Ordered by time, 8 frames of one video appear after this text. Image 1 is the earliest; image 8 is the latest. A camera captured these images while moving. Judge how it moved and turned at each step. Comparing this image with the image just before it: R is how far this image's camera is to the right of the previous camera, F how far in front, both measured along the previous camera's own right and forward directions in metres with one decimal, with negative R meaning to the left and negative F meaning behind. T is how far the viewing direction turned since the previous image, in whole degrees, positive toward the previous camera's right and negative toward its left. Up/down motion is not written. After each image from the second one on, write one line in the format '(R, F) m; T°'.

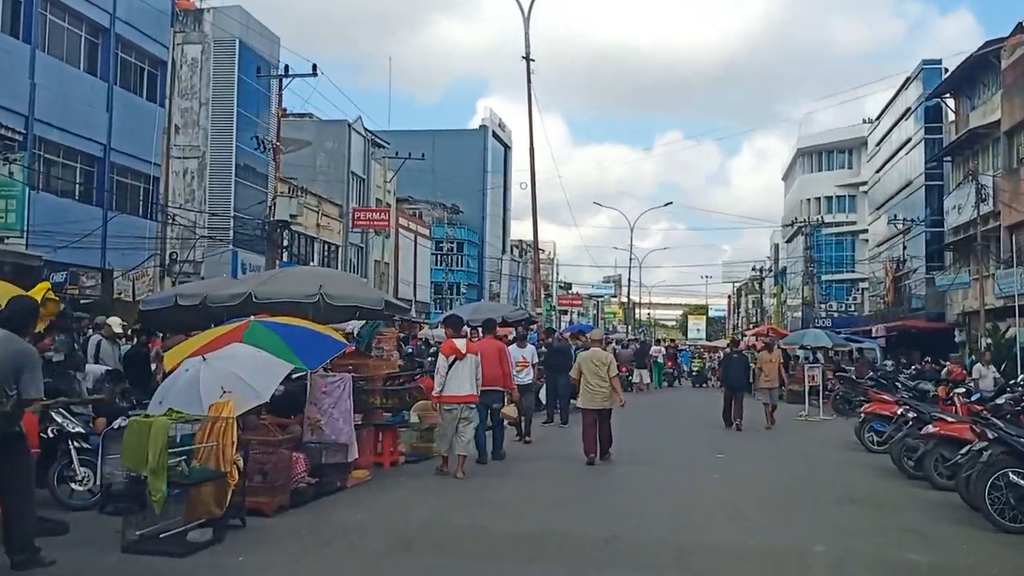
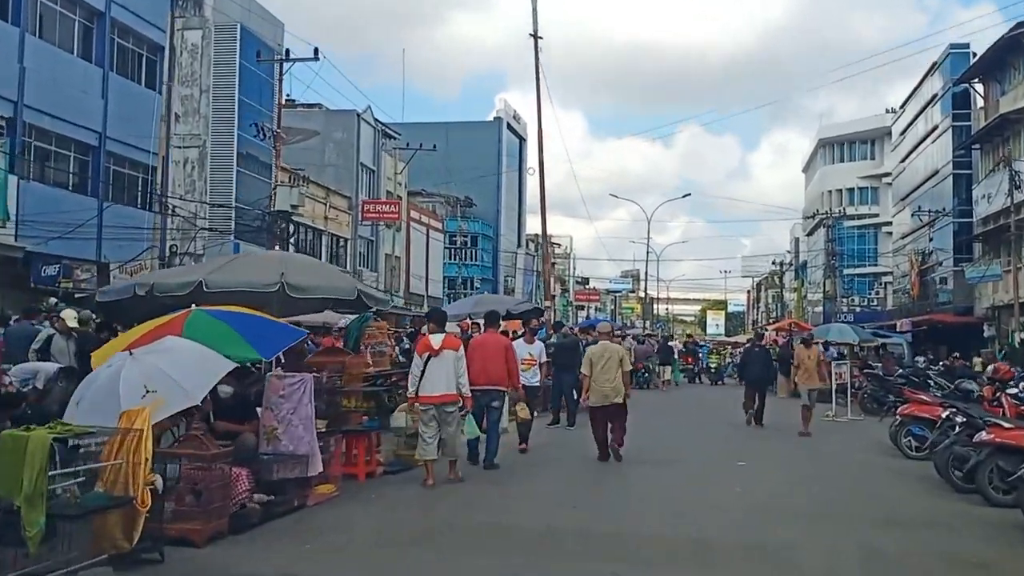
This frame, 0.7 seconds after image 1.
(+0.2, +1.2) m; -1°
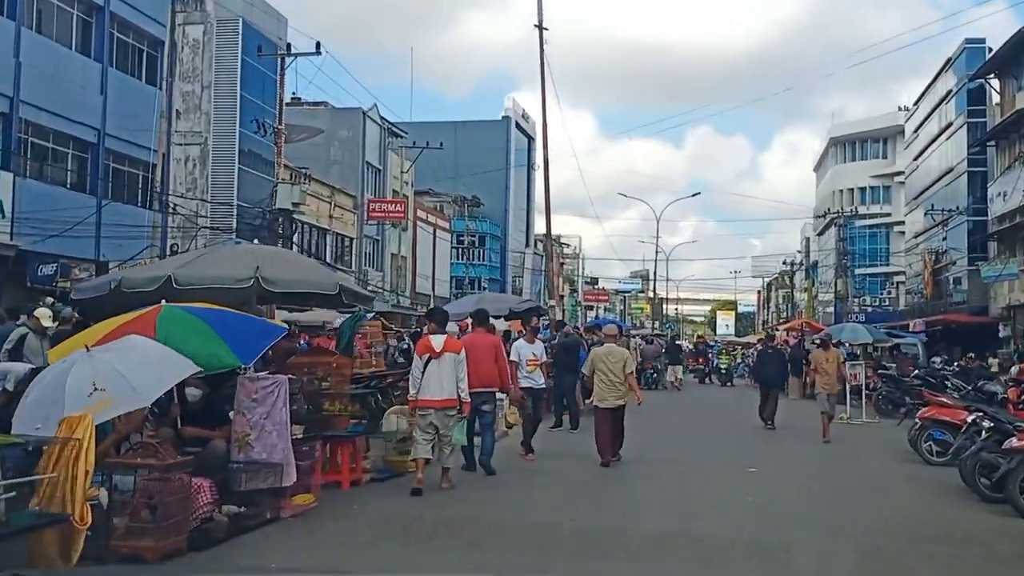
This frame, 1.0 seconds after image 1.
(+0.1, +0.6) m; -1°
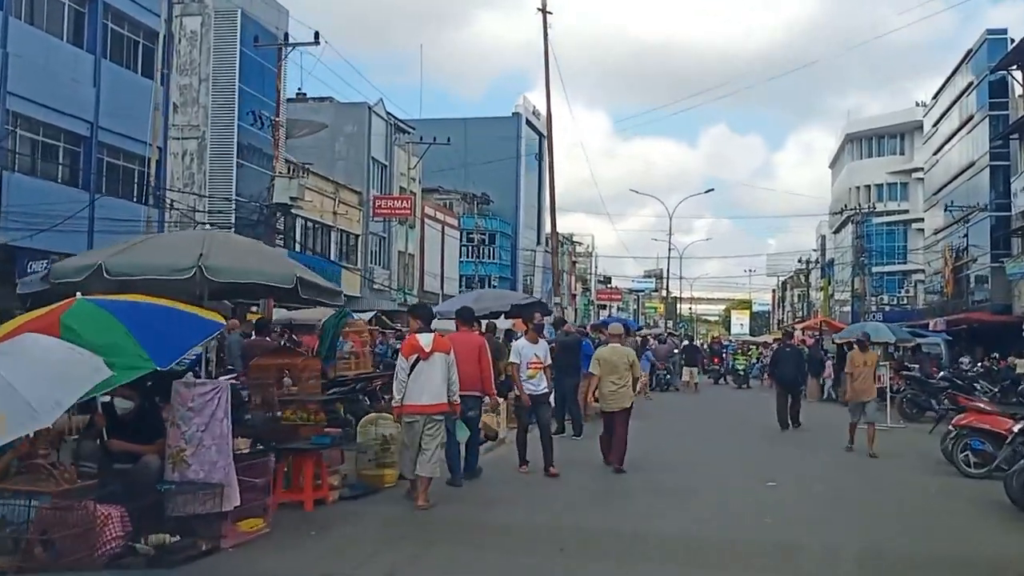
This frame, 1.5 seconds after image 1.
(+0.2, +1.0) m; -1°
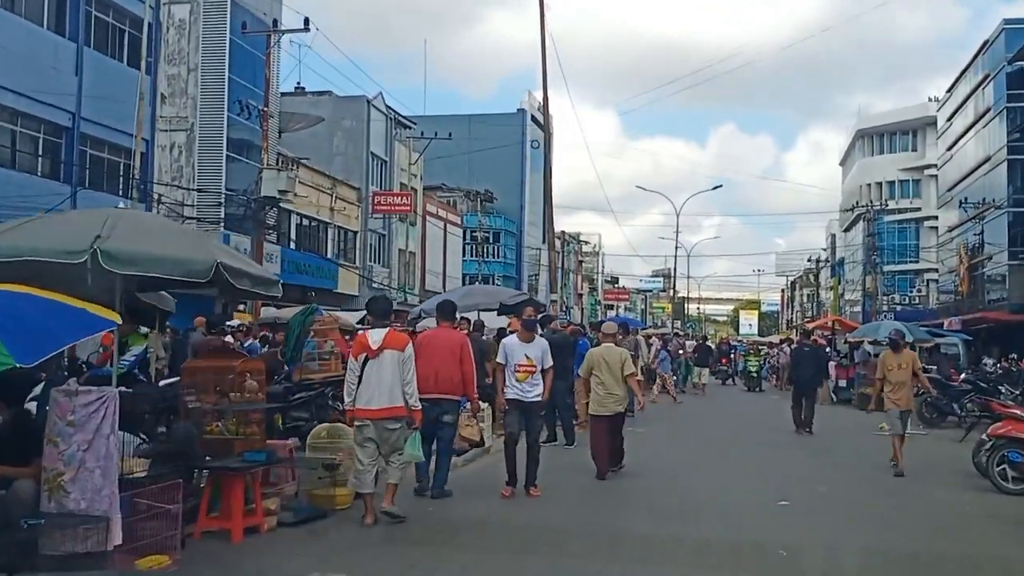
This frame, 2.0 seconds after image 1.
(+0.2, +1.2) m; 0°
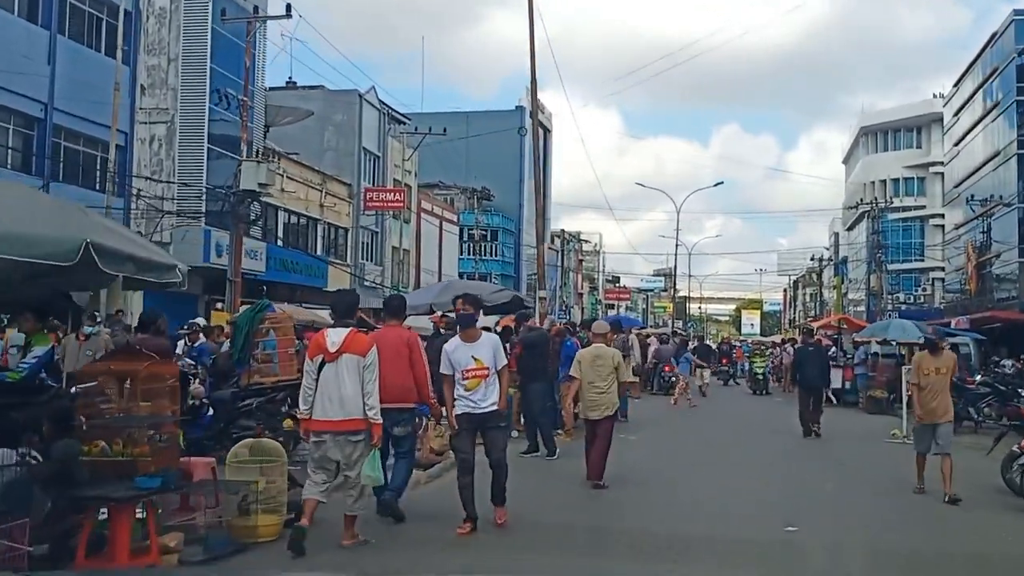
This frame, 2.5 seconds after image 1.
(+0.3, +1.1) m; 0°
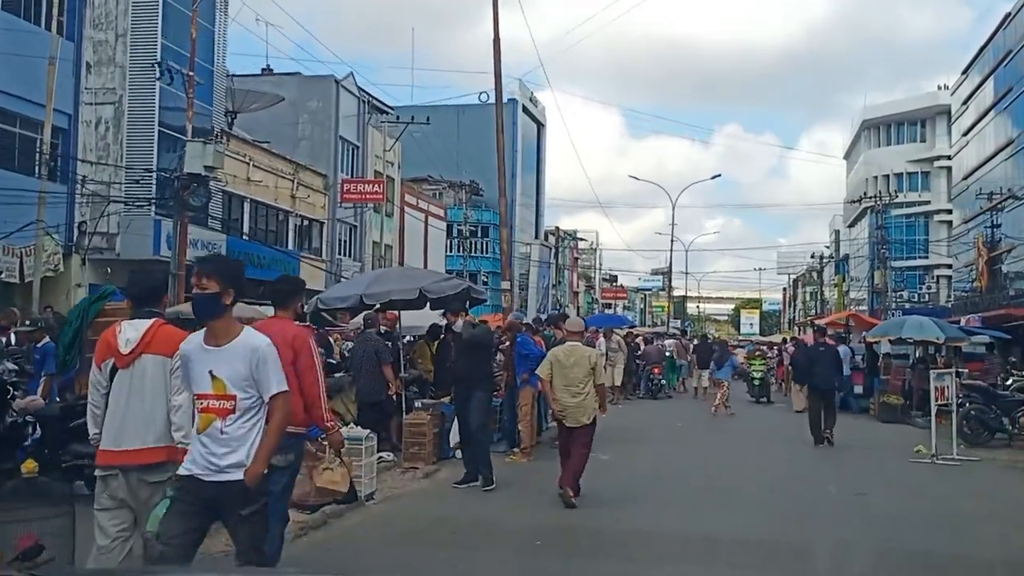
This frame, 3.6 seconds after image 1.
(+0.6, +2.3) m; 0°
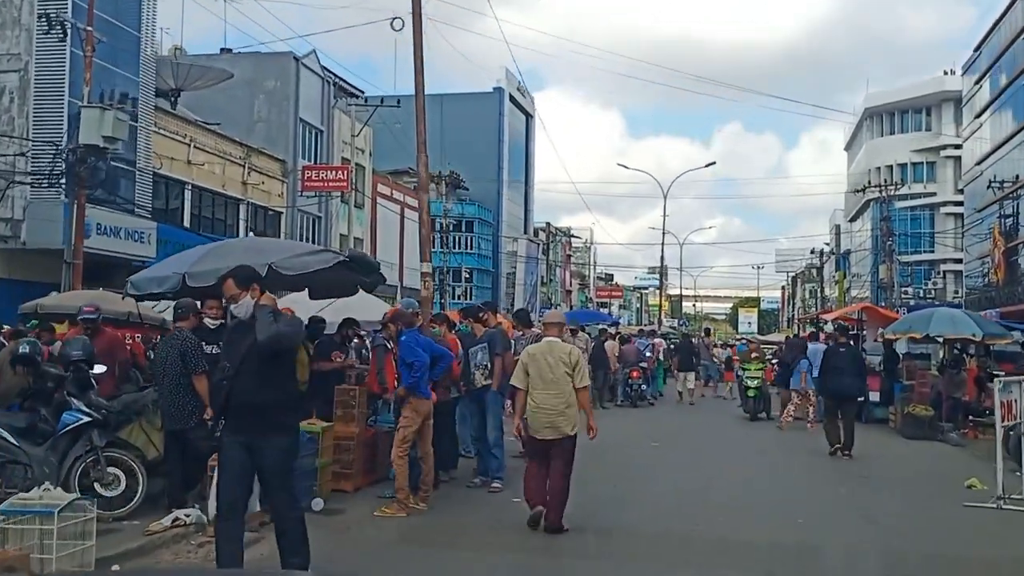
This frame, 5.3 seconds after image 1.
(+0.8, +3.3) m; 0°
